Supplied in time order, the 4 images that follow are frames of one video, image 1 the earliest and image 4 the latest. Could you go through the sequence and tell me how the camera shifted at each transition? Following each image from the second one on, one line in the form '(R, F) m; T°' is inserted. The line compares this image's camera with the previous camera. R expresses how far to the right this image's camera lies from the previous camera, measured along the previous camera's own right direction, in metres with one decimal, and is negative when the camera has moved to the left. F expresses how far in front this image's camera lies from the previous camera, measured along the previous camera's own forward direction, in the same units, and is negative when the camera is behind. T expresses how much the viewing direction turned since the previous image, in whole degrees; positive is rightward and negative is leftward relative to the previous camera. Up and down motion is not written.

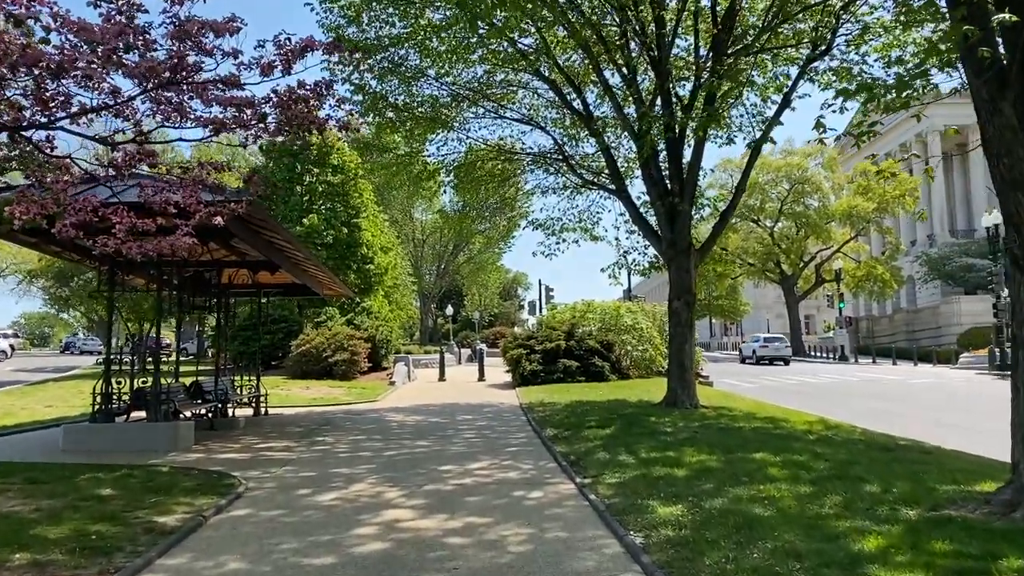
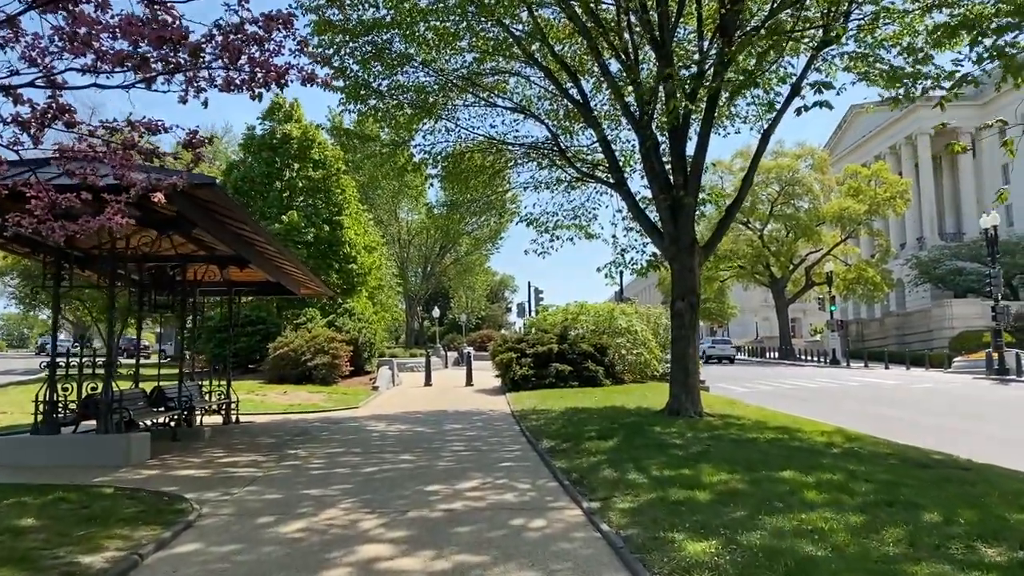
(-0.1, +1.1) m; +1°
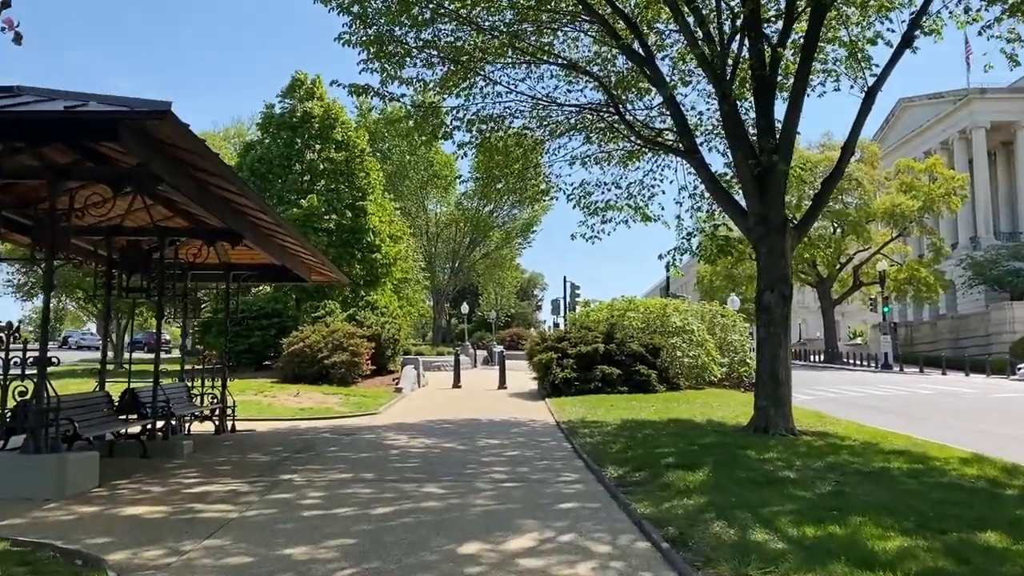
(-0.3, +2.6) m; -2°
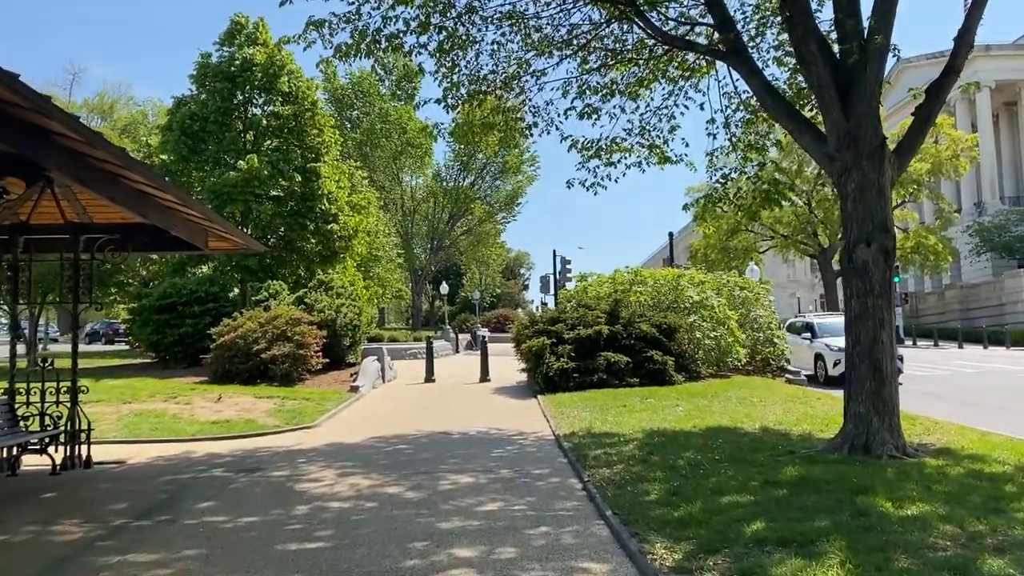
(+0.1, +4.0) m; +1°
